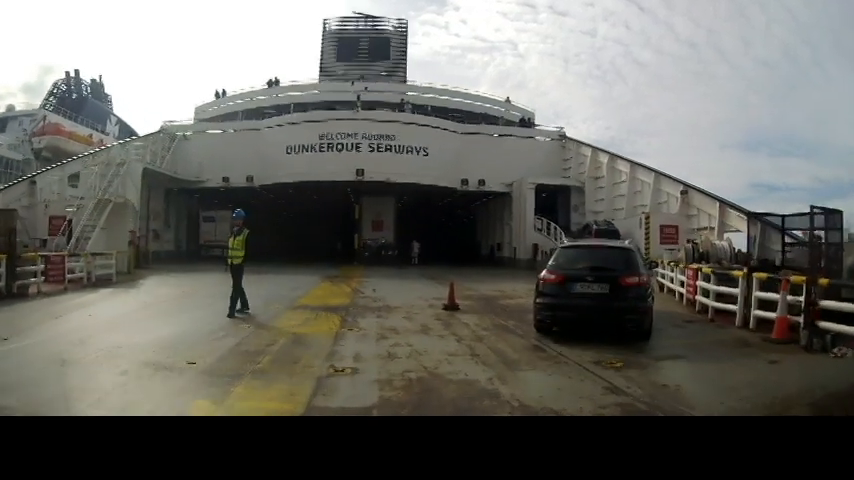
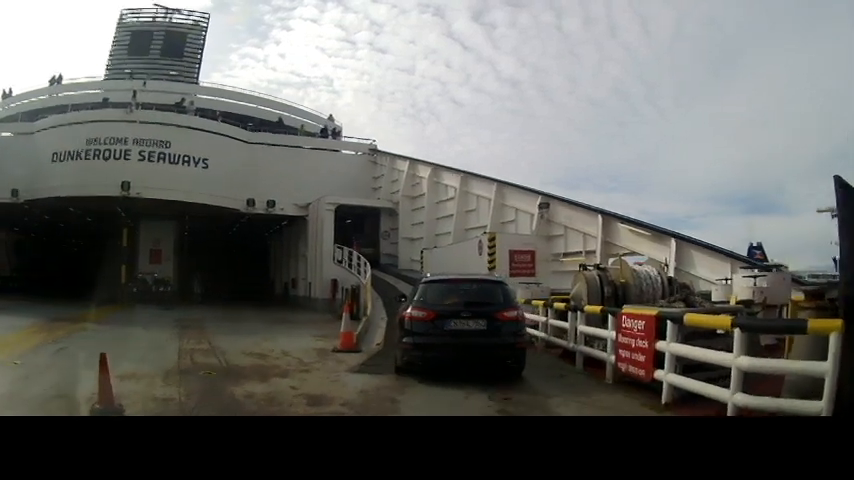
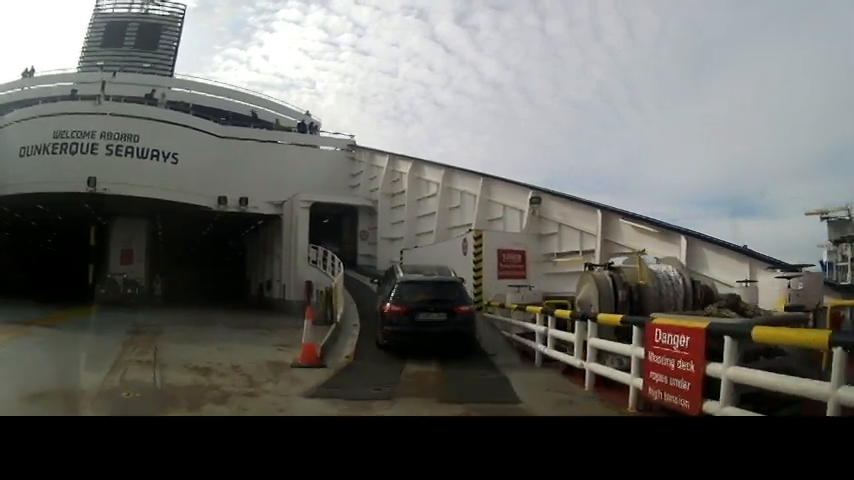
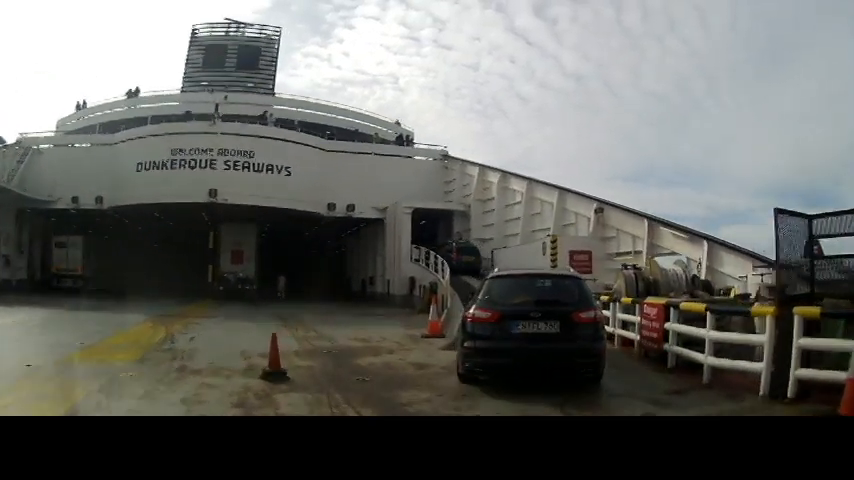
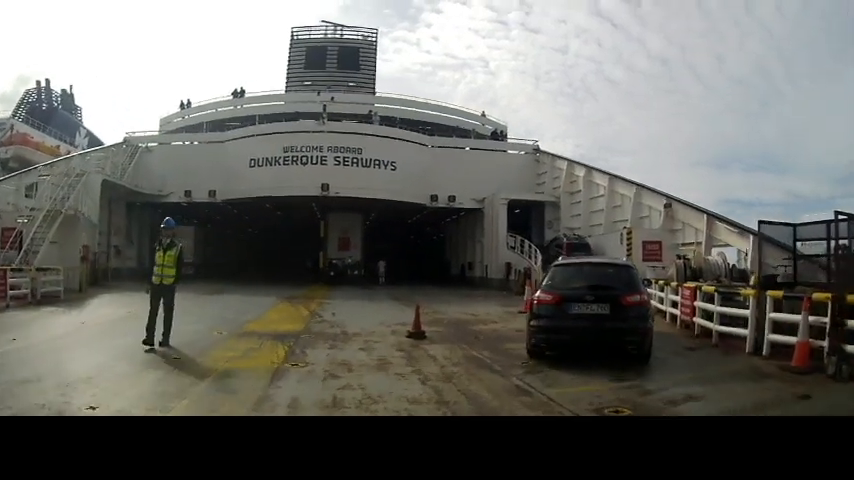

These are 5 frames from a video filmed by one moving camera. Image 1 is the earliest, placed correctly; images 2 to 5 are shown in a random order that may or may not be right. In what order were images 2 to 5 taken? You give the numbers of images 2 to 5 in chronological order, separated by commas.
5, 4, 2, 3
